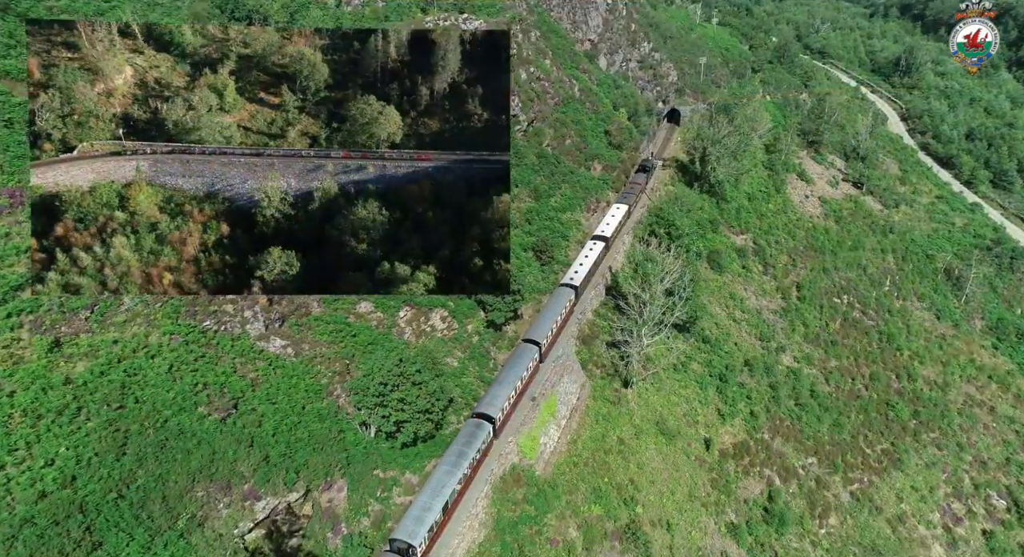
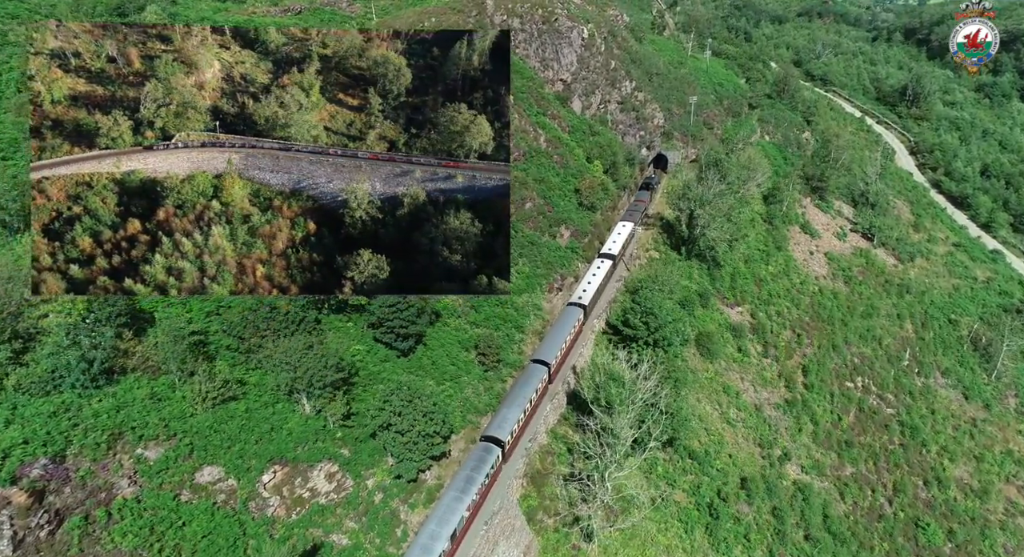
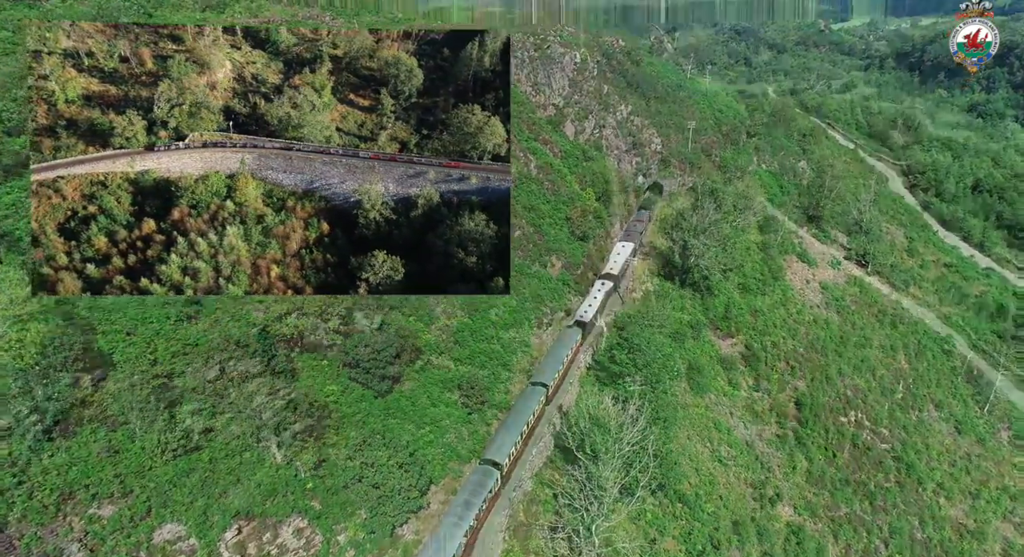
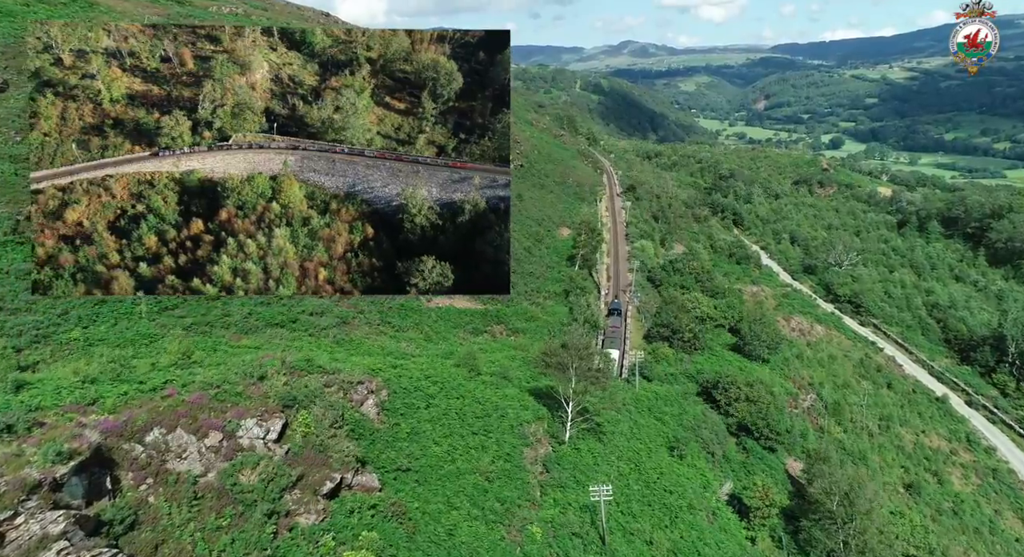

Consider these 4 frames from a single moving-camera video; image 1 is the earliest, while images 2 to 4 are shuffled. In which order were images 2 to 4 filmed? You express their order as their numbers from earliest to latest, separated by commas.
2, 3, 4
